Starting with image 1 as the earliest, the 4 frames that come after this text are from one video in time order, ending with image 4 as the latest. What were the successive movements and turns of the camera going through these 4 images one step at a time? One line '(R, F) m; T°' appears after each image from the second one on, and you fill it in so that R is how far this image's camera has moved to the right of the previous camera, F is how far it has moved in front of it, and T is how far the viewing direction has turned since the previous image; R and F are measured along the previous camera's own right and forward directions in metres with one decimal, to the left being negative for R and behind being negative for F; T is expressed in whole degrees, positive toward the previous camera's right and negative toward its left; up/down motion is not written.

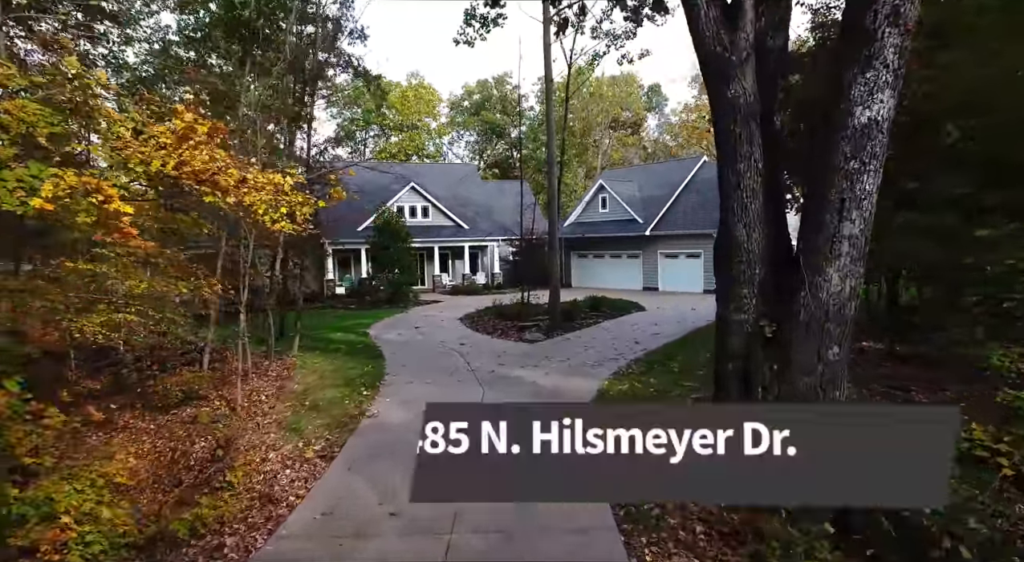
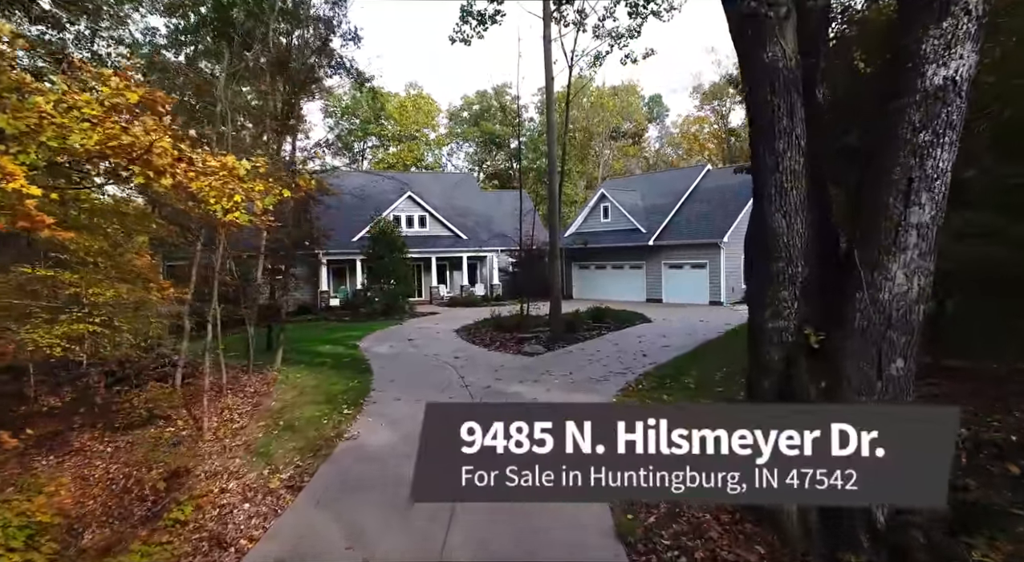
(0.0, +0.7) m; 0°
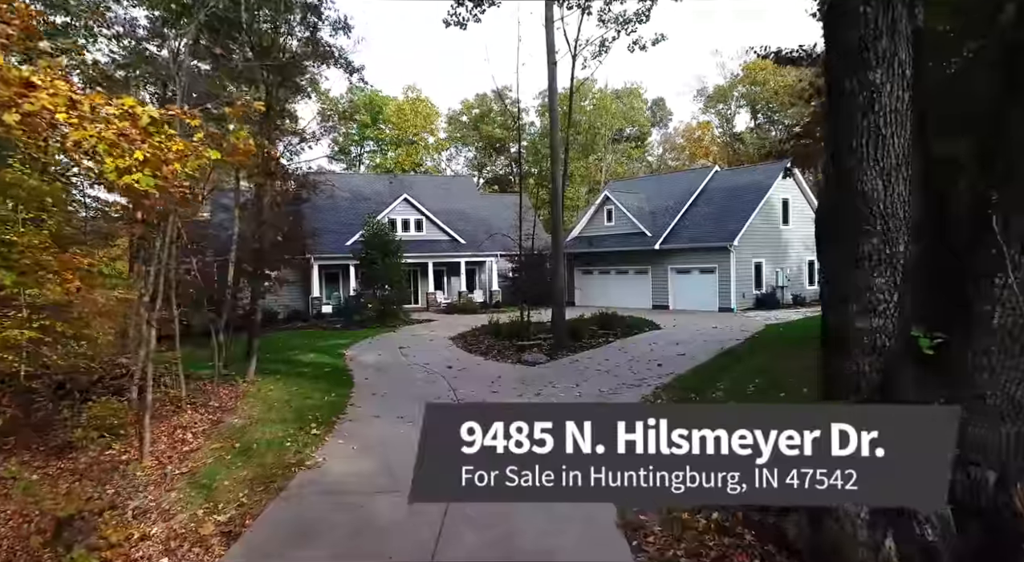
(0.0, +1.0) m; 0°
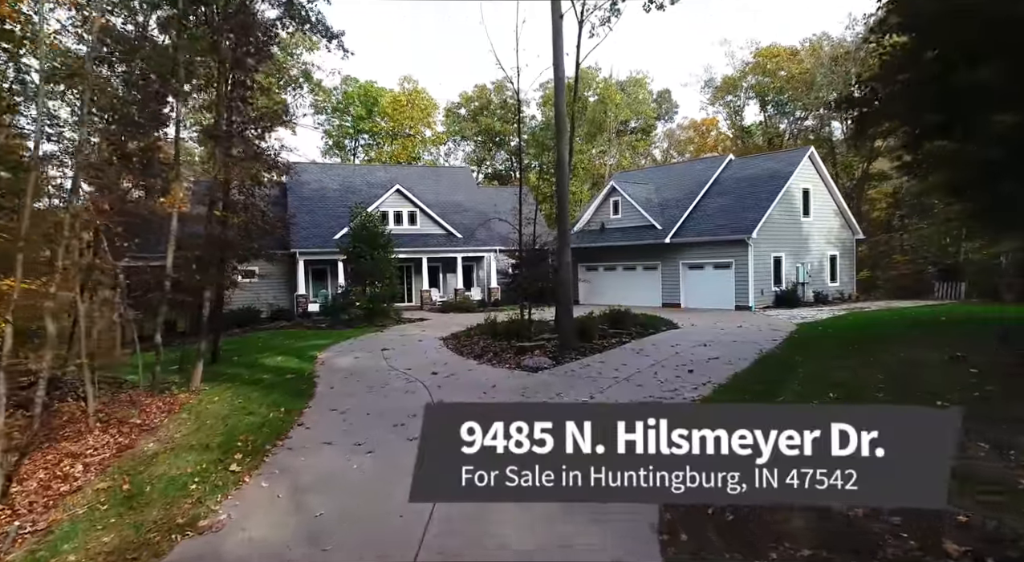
(0.0, +1.6) m; 0°
